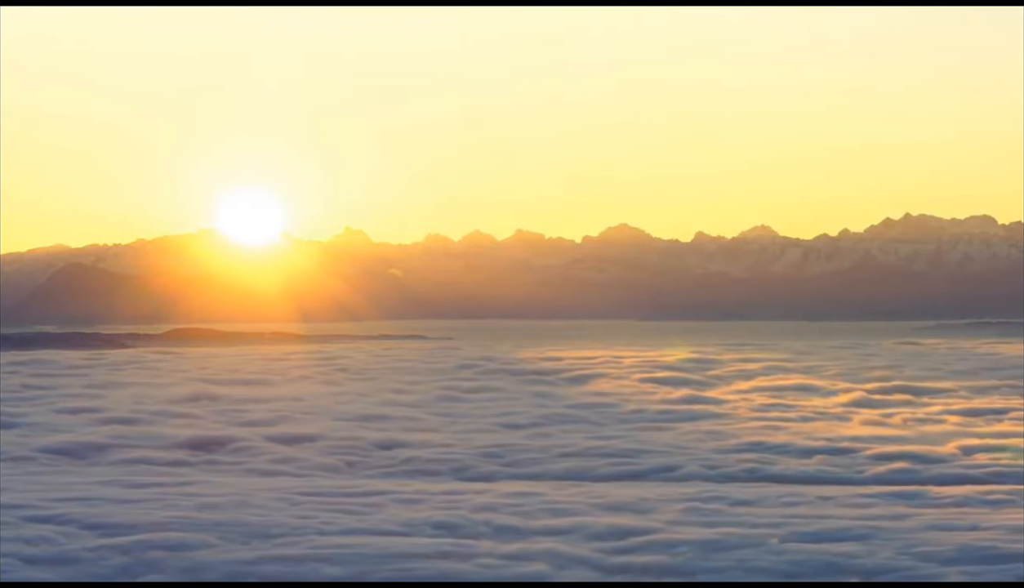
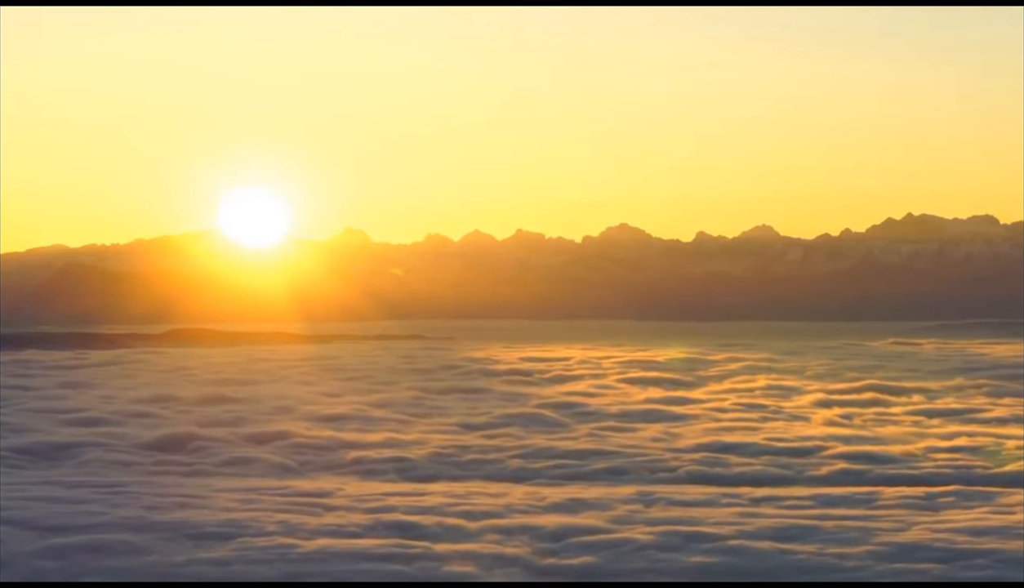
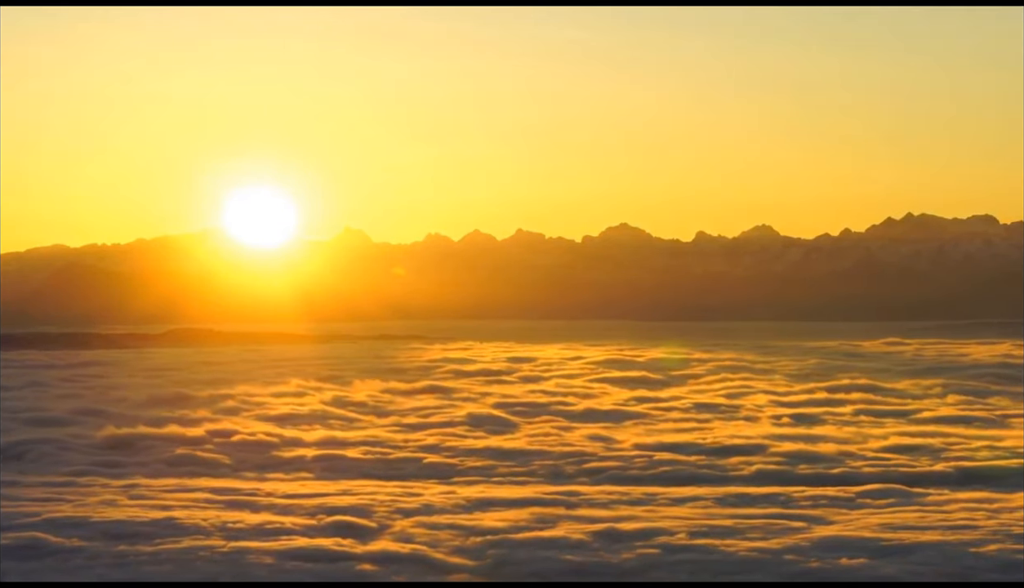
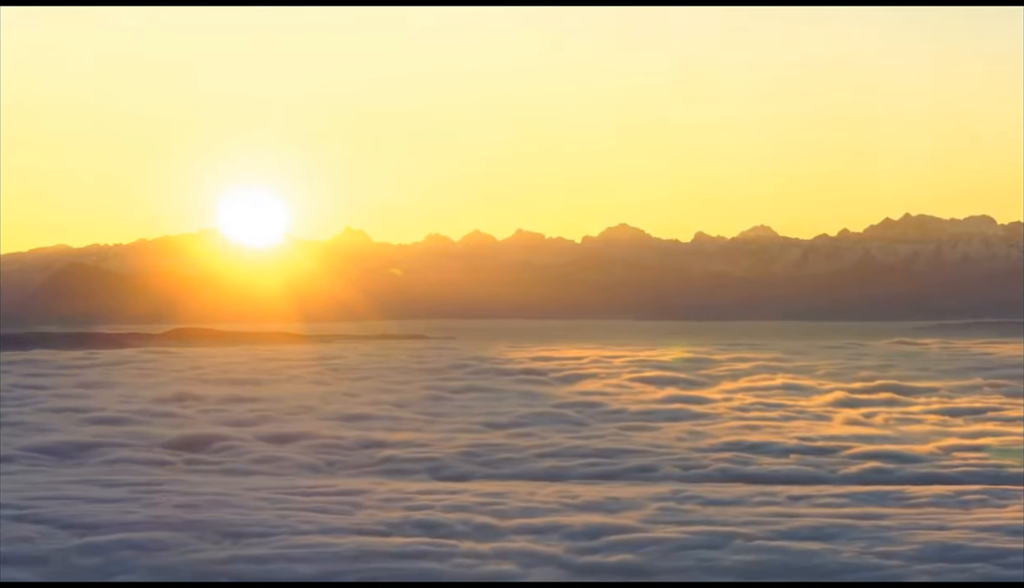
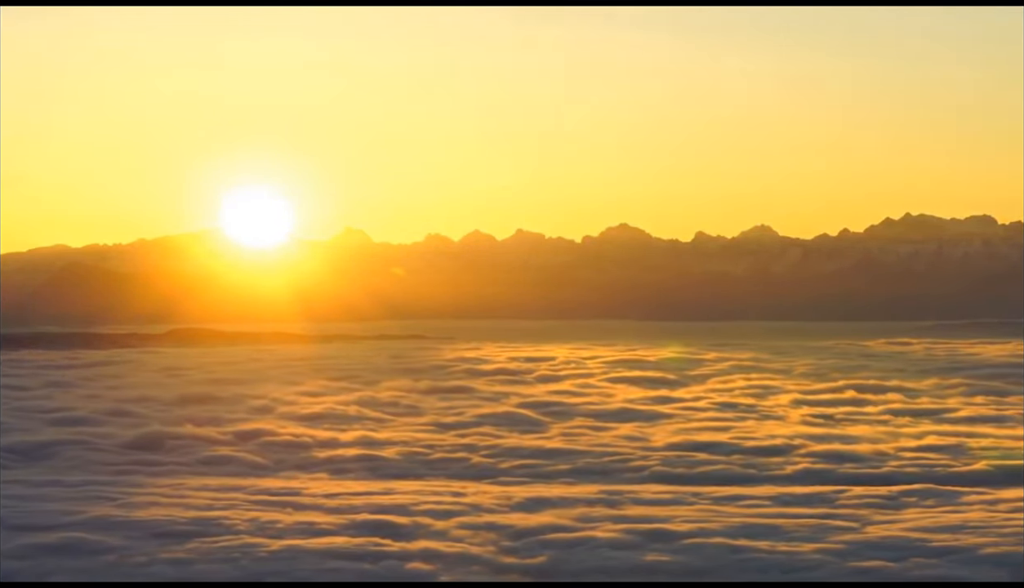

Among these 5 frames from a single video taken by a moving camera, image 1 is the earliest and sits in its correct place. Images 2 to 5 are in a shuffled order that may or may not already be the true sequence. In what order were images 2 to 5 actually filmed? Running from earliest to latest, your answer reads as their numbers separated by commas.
4, 2, 5, 3
